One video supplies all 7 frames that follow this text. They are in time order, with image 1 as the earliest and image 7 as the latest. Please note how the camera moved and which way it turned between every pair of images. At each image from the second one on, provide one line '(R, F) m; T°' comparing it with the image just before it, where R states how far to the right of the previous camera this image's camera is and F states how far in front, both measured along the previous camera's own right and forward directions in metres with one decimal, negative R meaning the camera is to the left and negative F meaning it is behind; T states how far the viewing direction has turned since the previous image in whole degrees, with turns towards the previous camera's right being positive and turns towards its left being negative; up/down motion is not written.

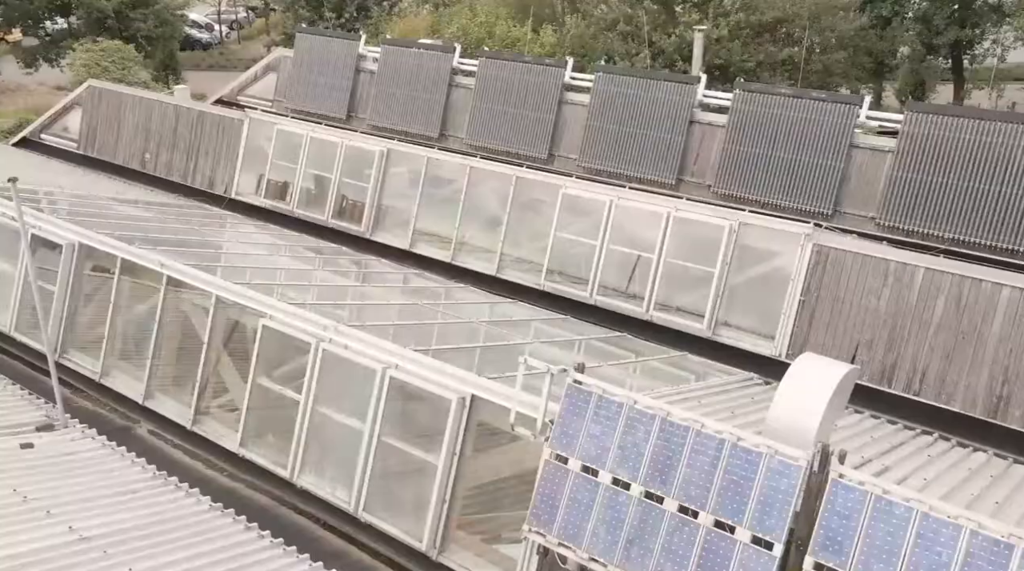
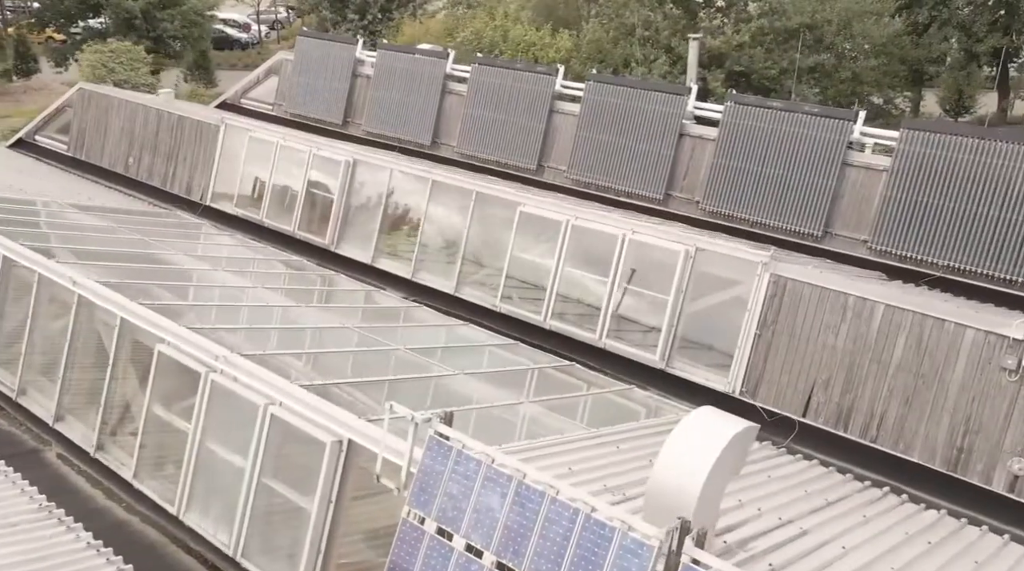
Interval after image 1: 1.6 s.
(+1.7, +1.0) m; -3°
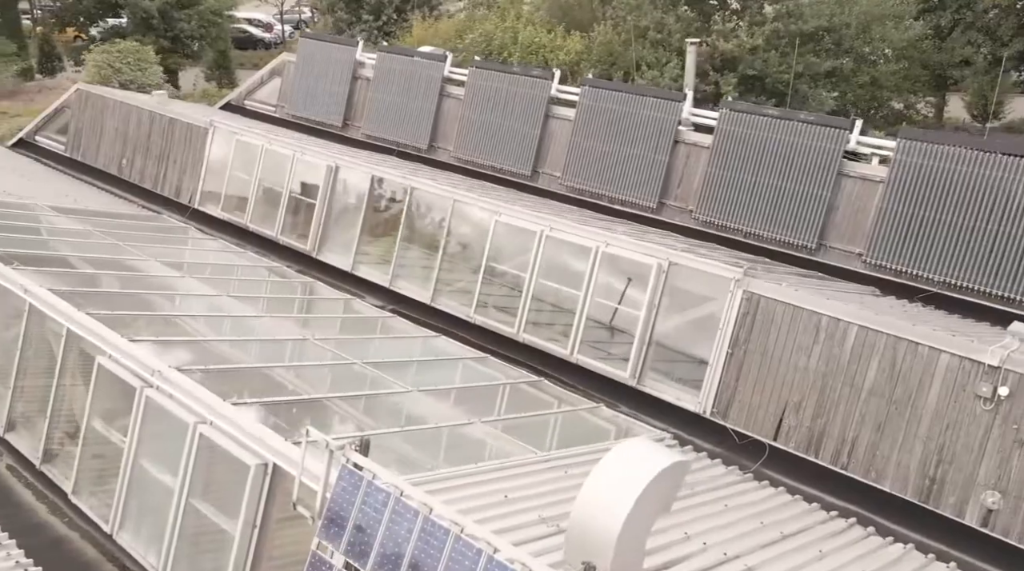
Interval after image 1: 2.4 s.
(+1.0, +0.5) m; -2°
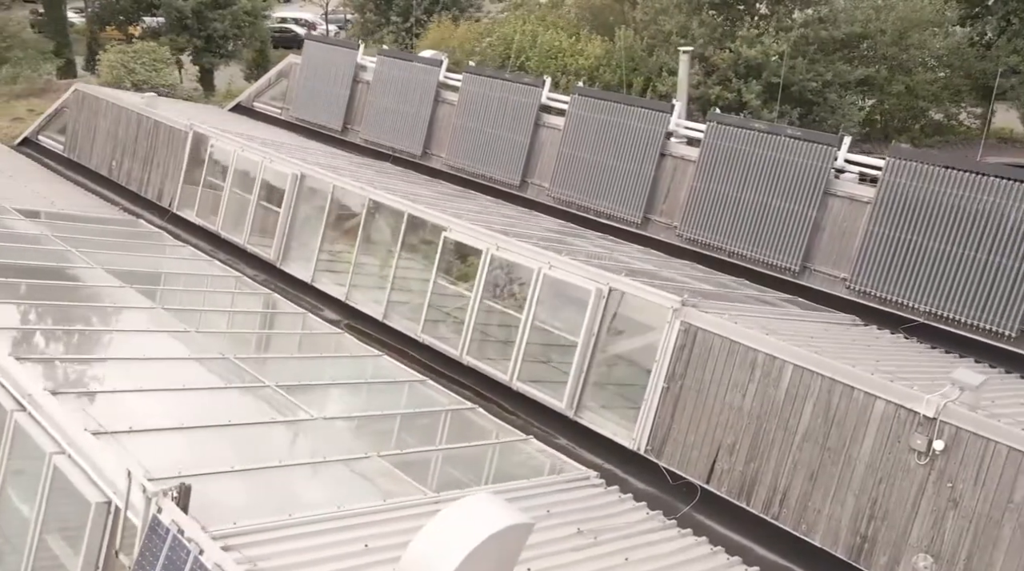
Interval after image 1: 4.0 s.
(+1.8, +0.9) m; -4°
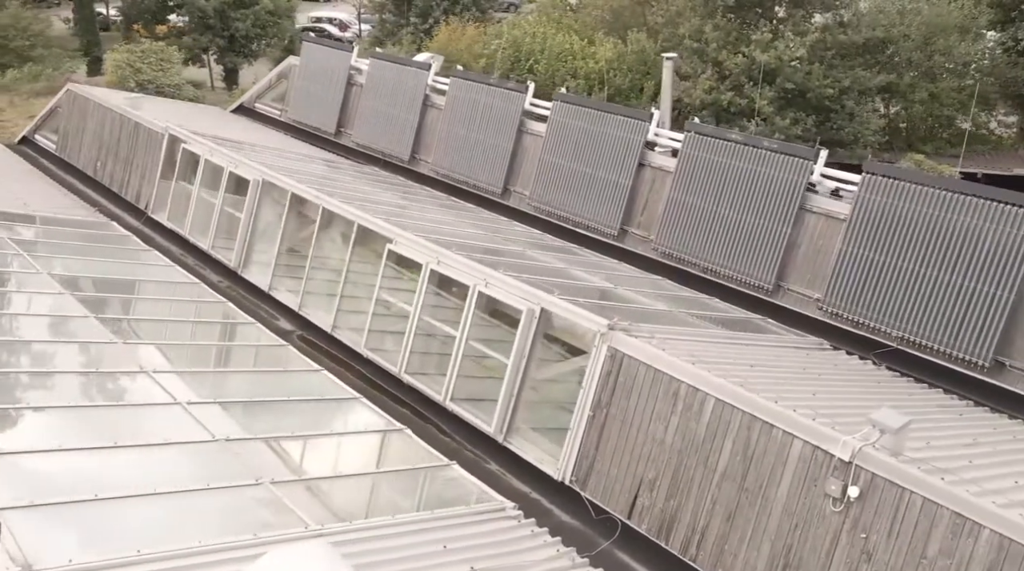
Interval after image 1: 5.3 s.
(+1.5, +0.7) m; -3°
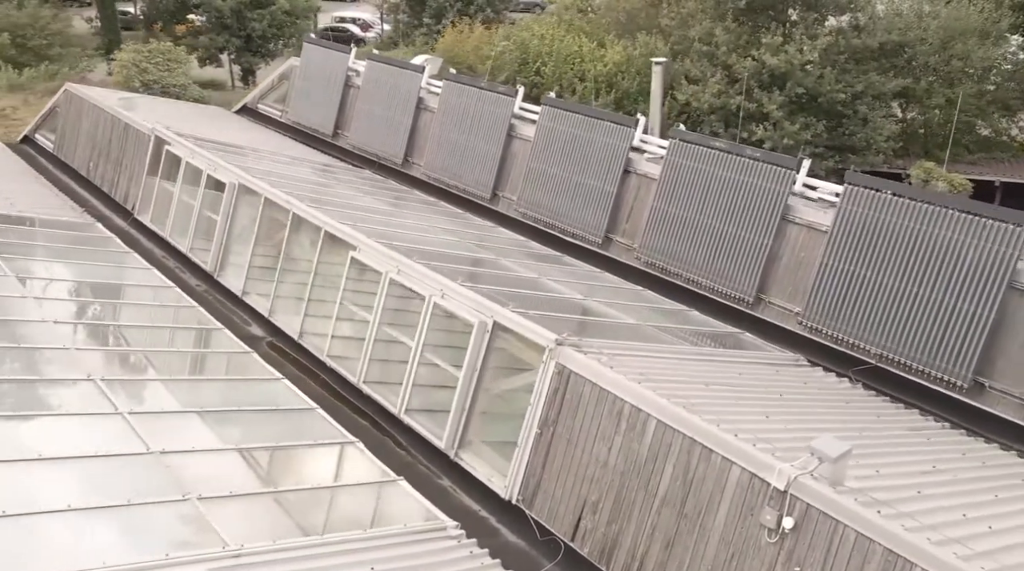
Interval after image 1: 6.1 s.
(+1.0, +0.4) m; -2°
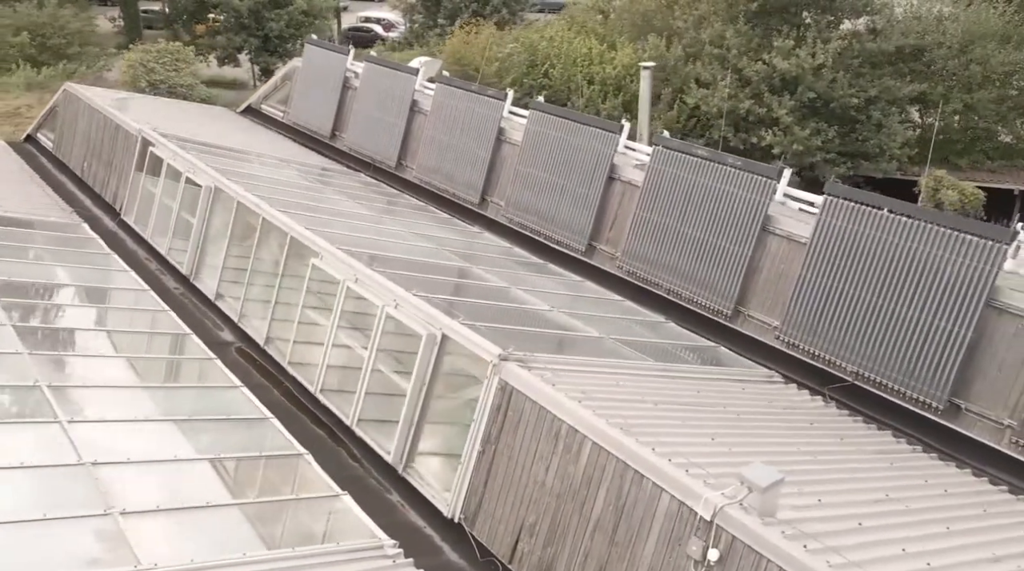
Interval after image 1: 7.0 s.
(+1.0, +0.4) m; -2°
